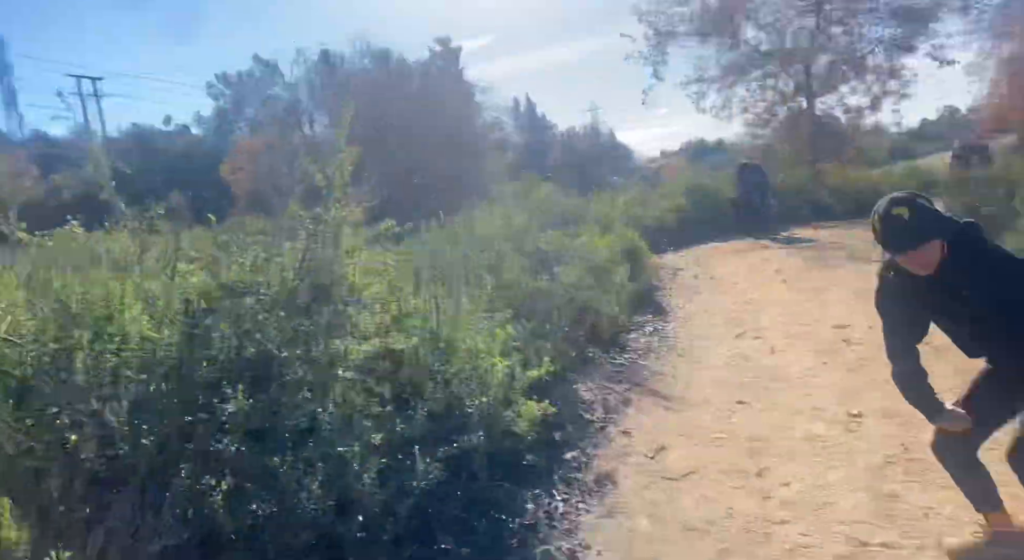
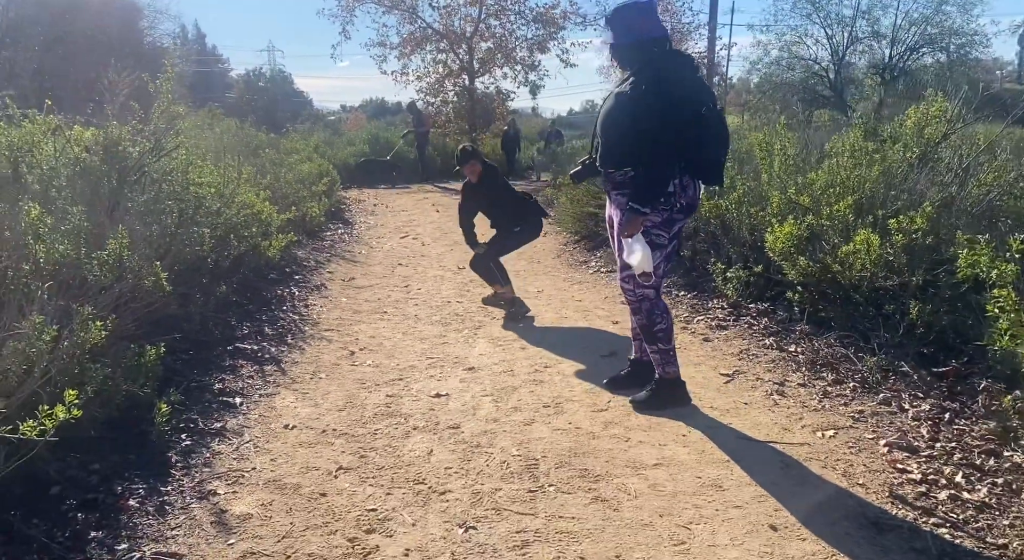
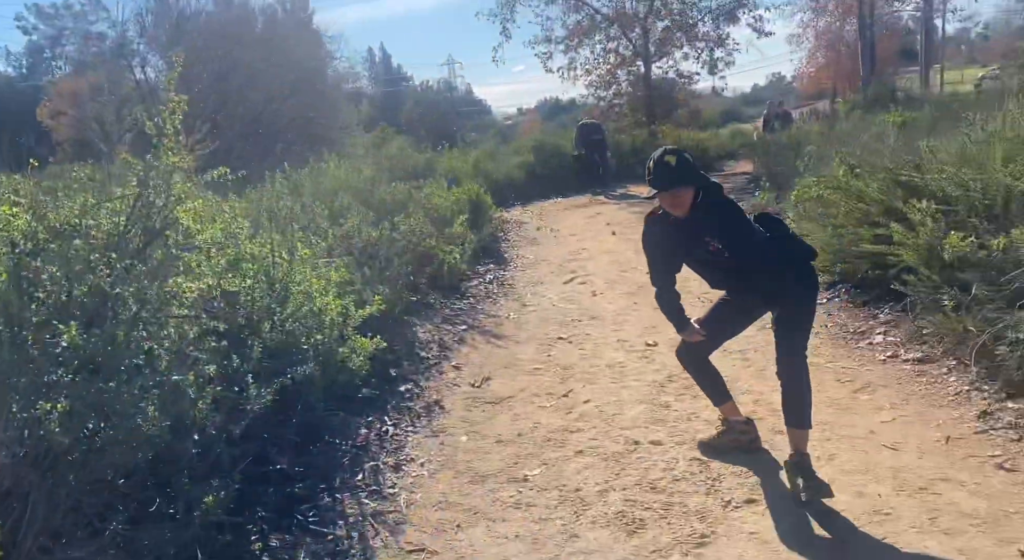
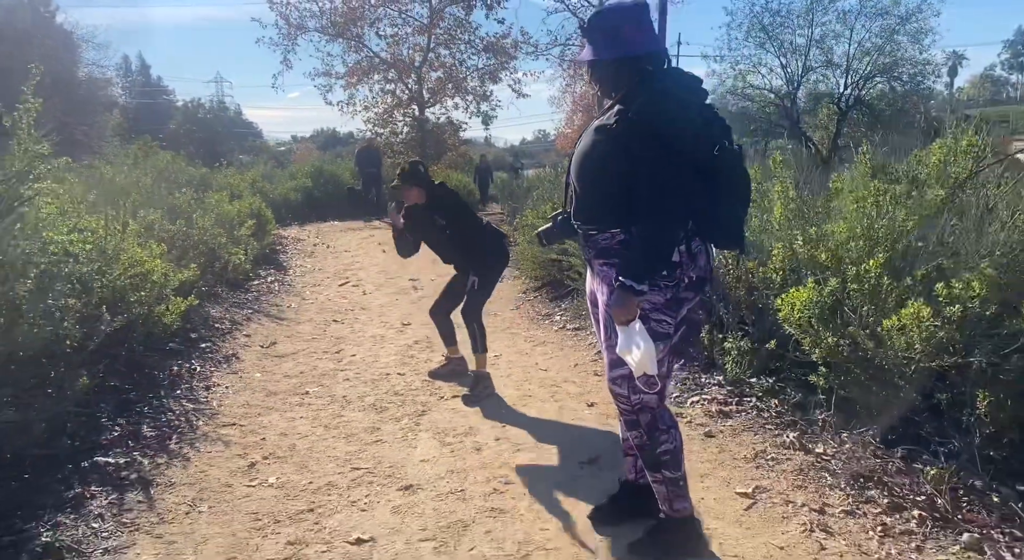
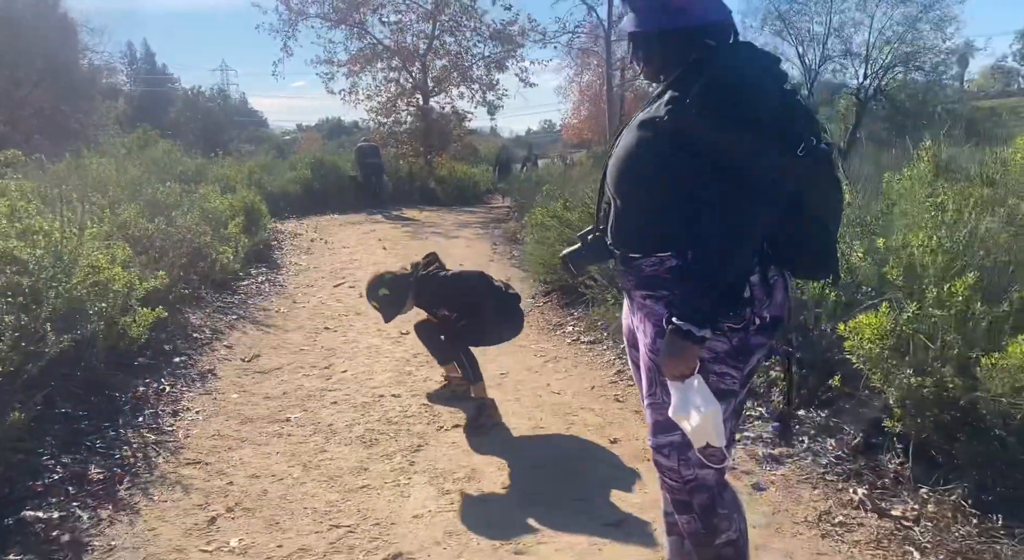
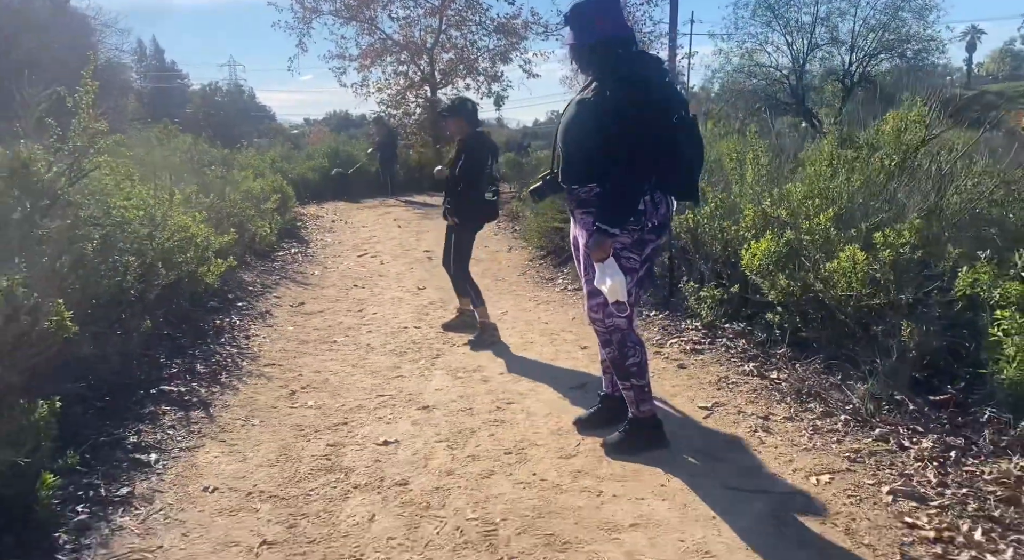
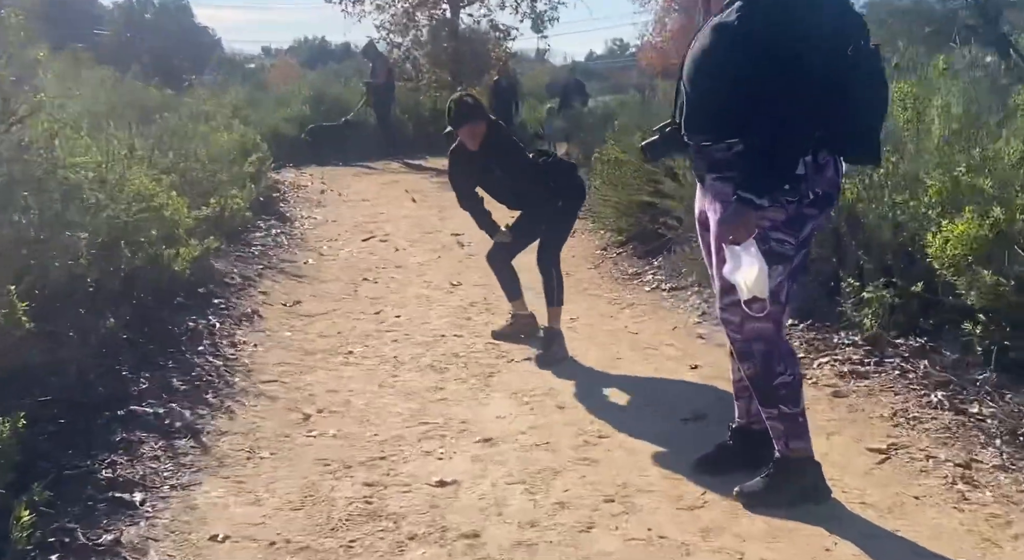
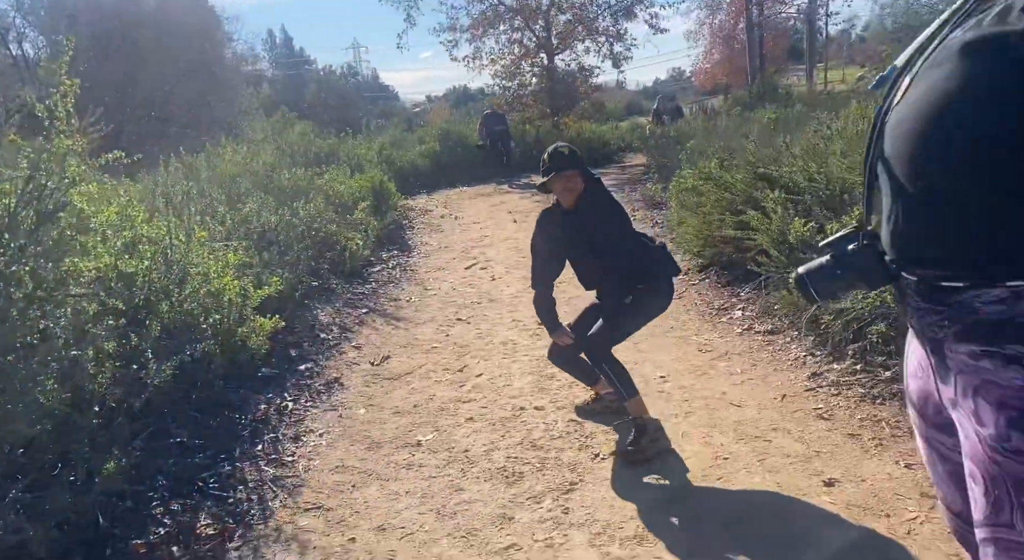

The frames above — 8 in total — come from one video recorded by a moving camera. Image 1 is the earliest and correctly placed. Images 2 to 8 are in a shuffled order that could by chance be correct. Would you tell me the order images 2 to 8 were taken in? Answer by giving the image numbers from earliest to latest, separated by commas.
3, 8, 5, 4, 6, 2, 7
